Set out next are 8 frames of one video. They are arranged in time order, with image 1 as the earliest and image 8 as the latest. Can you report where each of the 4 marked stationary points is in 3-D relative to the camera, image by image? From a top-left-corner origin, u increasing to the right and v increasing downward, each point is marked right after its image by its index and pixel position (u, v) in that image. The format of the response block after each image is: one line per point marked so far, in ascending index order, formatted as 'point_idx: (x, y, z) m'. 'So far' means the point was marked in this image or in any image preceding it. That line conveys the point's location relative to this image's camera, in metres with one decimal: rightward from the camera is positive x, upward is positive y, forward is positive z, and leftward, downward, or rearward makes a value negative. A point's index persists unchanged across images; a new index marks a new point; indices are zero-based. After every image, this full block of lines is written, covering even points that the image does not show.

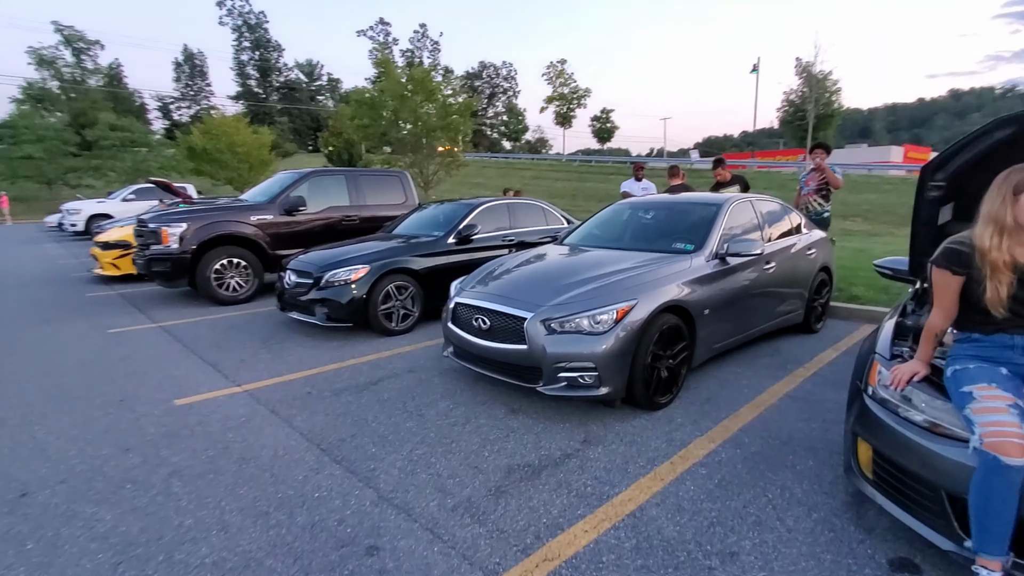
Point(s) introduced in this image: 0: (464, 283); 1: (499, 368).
0: (-0.5, +0.1, +4.9) m
1: (-0.1, -0.6, +4.1) m
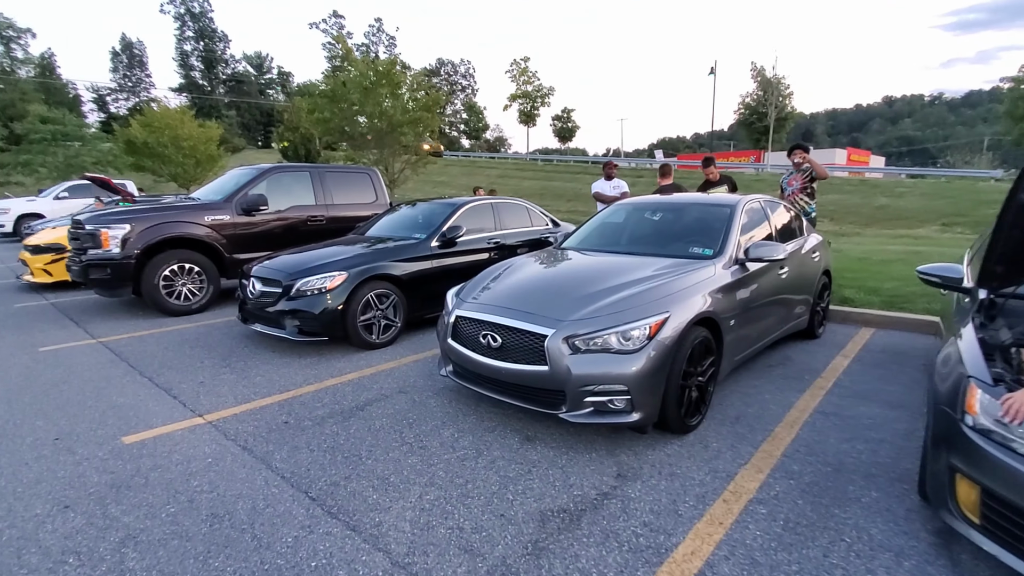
0: (-0.4, 0.0, +4.4) m
1: (0.0, -0.7, +3.6) m
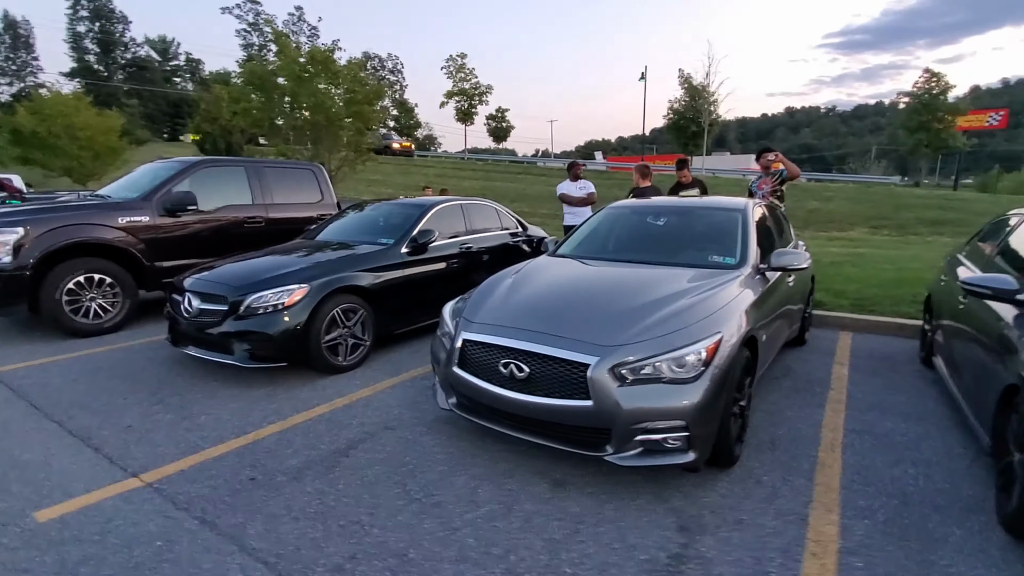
0: (-0.4, -0.2, +3.8) m
1: (+0.2, -0.8, +3.0) m
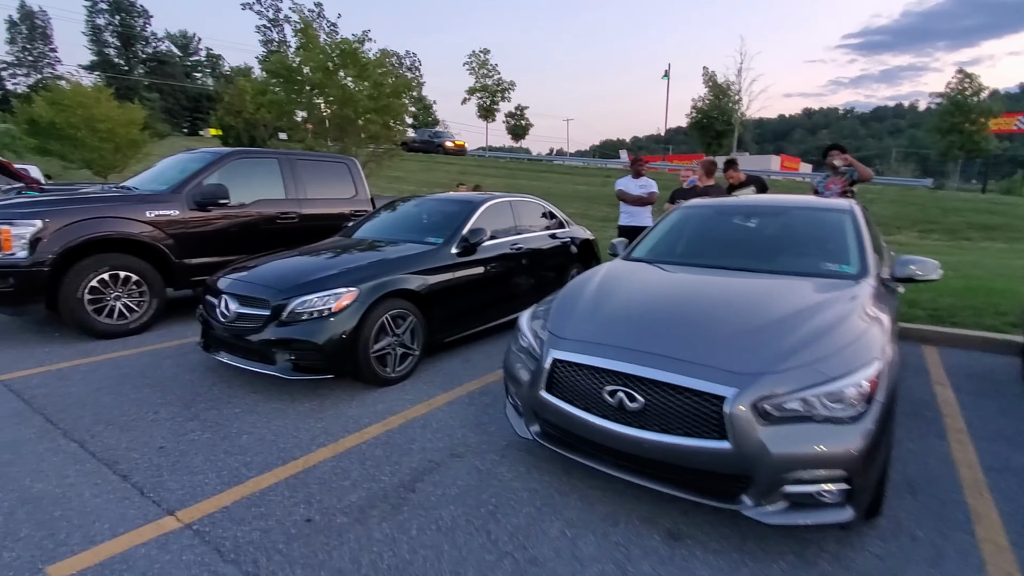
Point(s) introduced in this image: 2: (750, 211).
0: (+0.2, -0.2, +3.3) m
1: (+0.7, -0.9, +2.5) m
2: (+2.0, +0.7, +4.5) m
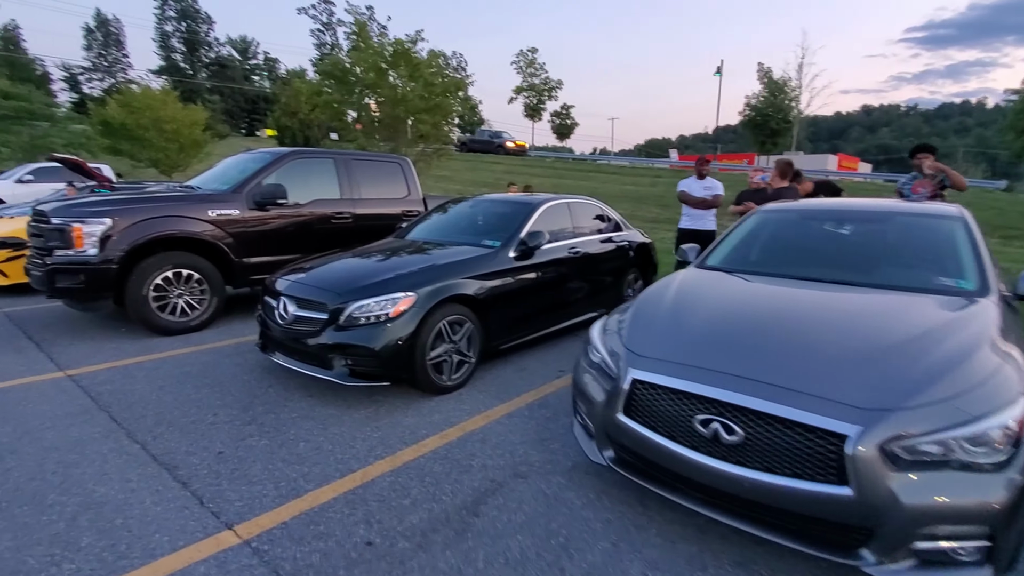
0: (+0.6, -0.3, +3.0) m
1: (+1.1, -1.0, +2.2) m
2: (+2.6, +0.6, +4.0) m
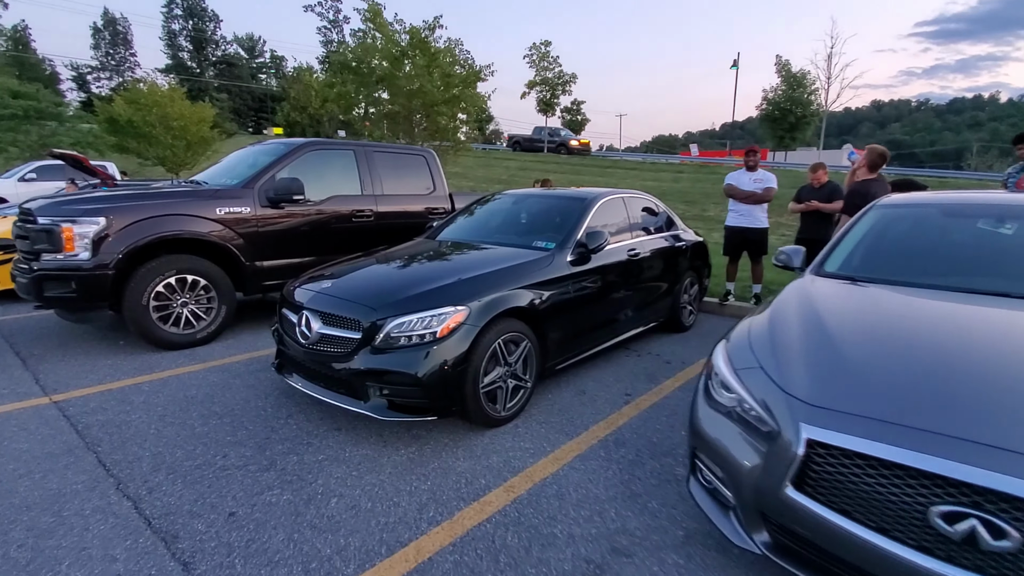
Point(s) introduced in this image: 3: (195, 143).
0: (+1.1, -0.4, +2.3) m
1: (+1.5, -1.1, +1.5) m
2: (+3.0, +0.5, +3.3) m
3: (-11.8, +5.4, +19.1) m
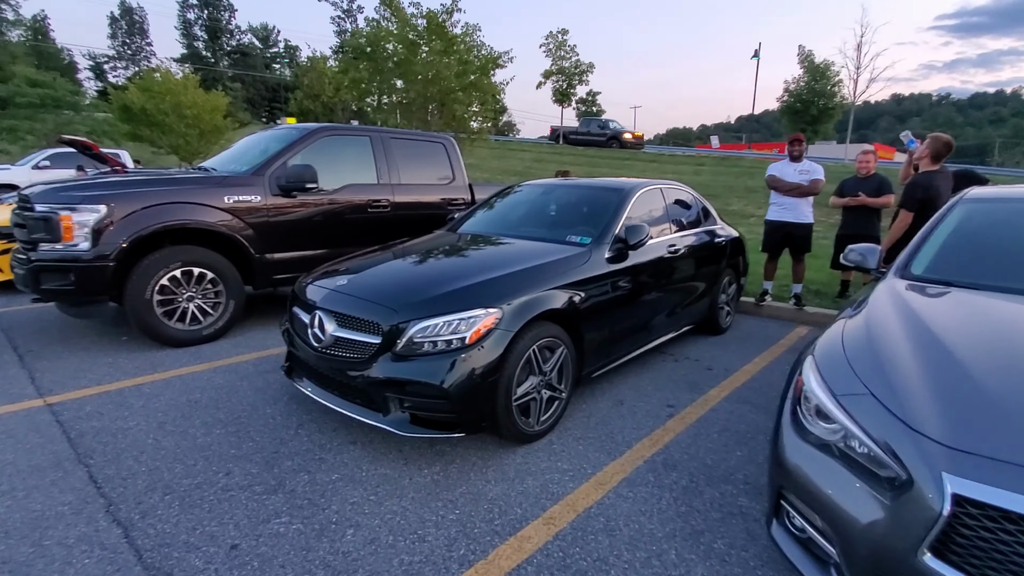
0: (+1.3, -0.4, +1.9) m
1: (+1.7, -1.1, +1.1) m
2: (+3.3, +0.4, +2.8) m
3: (-11.2, +5.8, +18.9) m
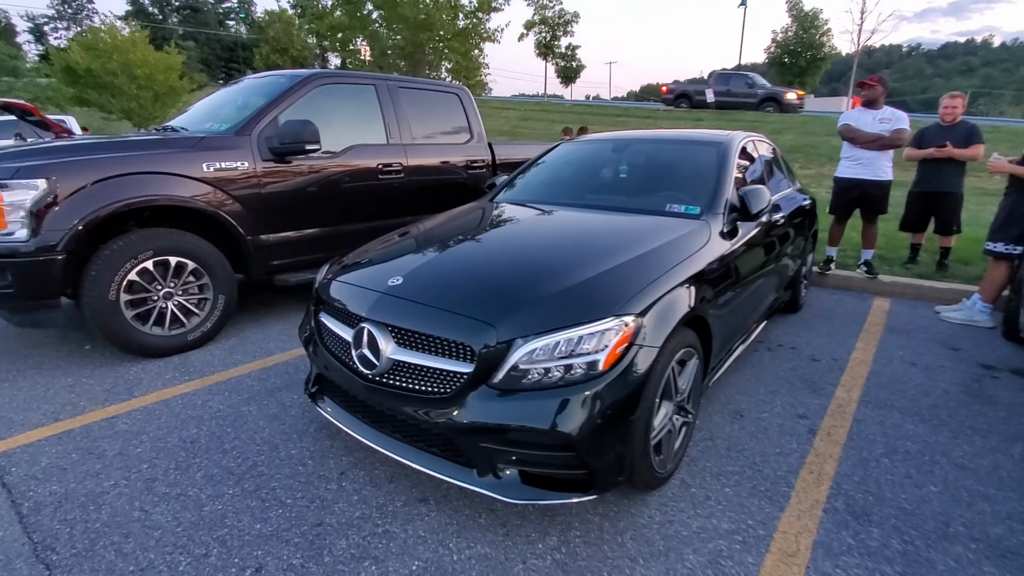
0: (+1.9, -0.4, +1.1) m
1: (+2.4, -1.2, +0.3) m
2: (+3.8, +0.5, +2.0) m
3: (-11.5, +6.5, +17.0) m
